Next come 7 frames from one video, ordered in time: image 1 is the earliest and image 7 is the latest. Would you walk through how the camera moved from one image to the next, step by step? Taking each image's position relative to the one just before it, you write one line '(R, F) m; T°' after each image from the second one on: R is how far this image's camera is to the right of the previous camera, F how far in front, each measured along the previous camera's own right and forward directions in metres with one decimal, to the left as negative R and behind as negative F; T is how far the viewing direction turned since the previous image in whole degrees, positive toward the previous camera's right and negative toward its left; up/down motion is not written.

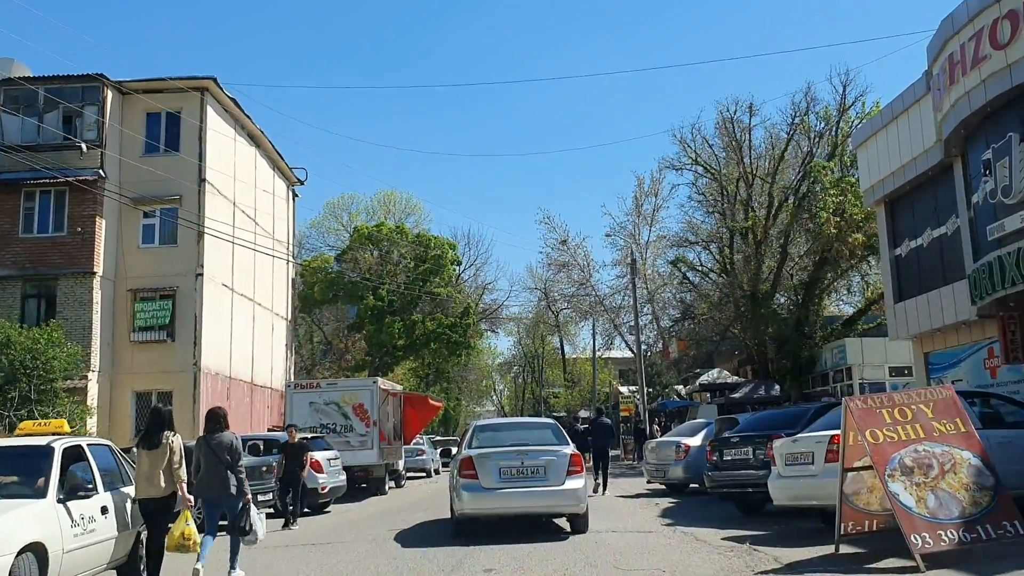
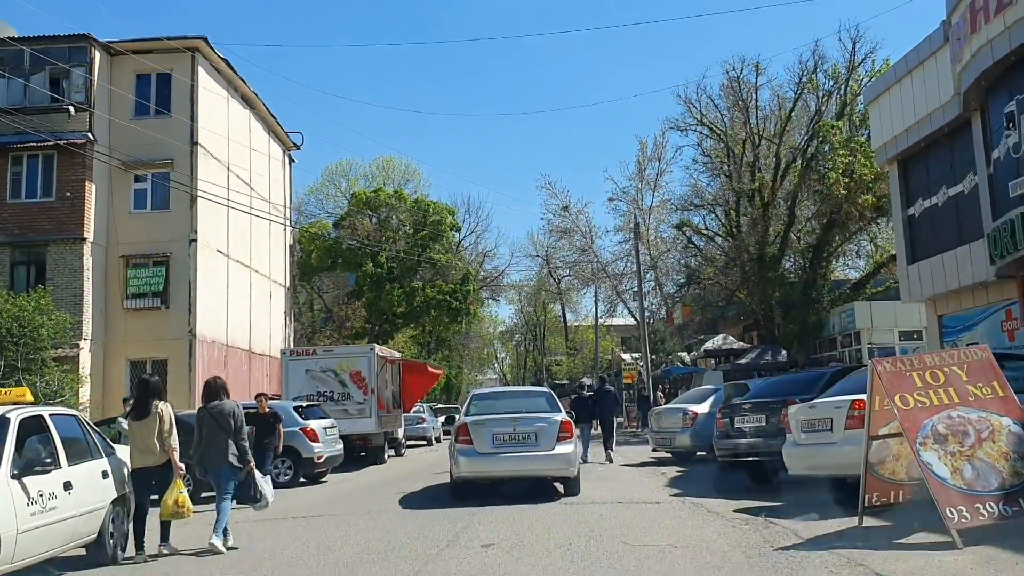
(0.0, +0.7) m; 0°
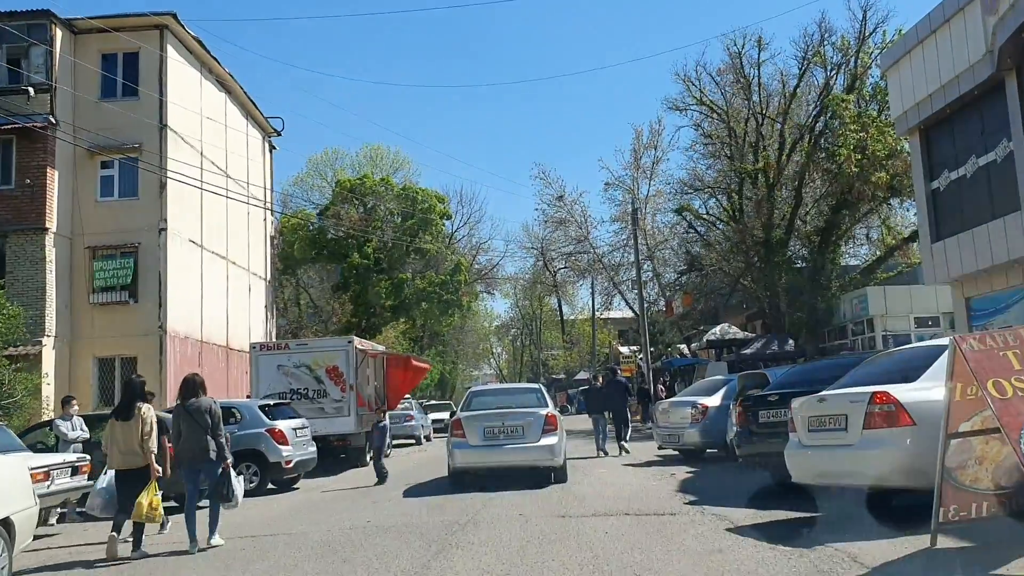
(+0.1, +1.7) m; 0°
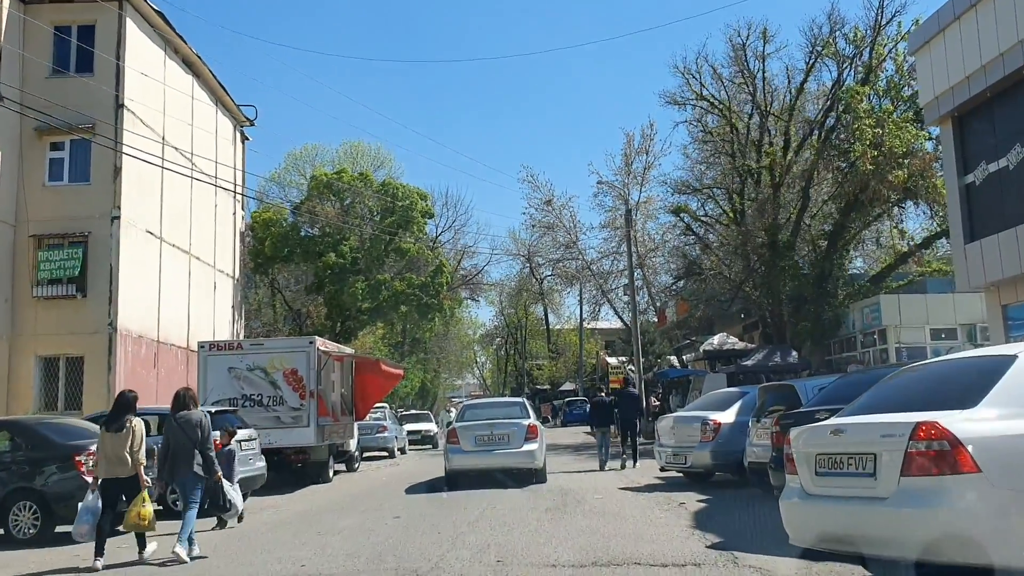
(0.0, +2.1) m; +1°
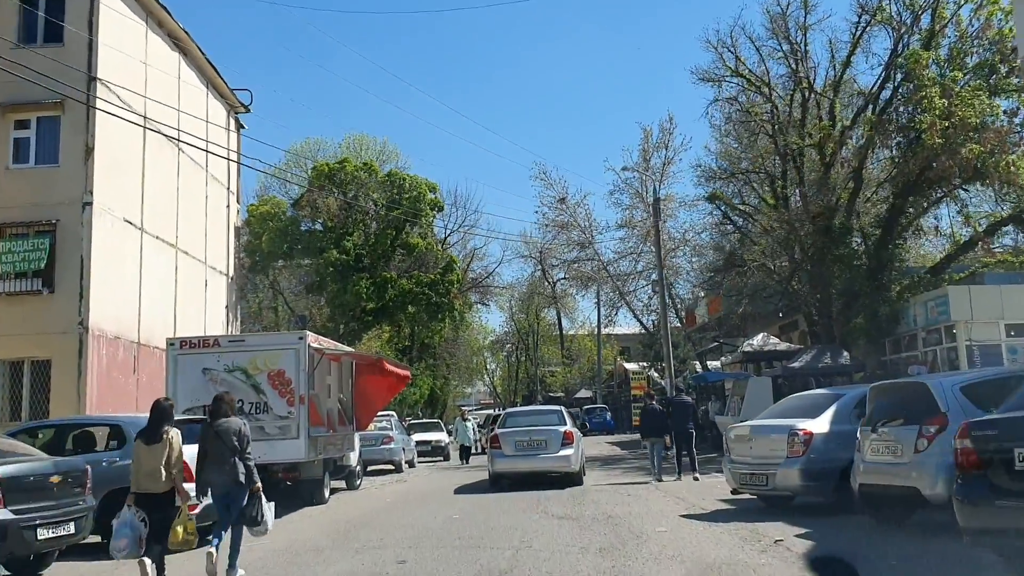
(-0.3, +2.7) m; 0°
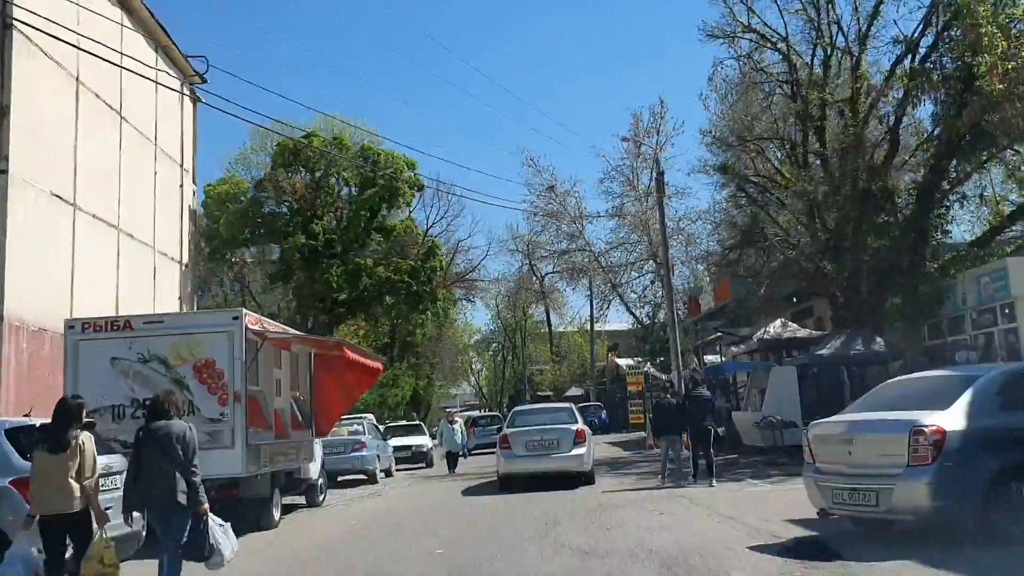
(-0.1, +3.1) m; +1°
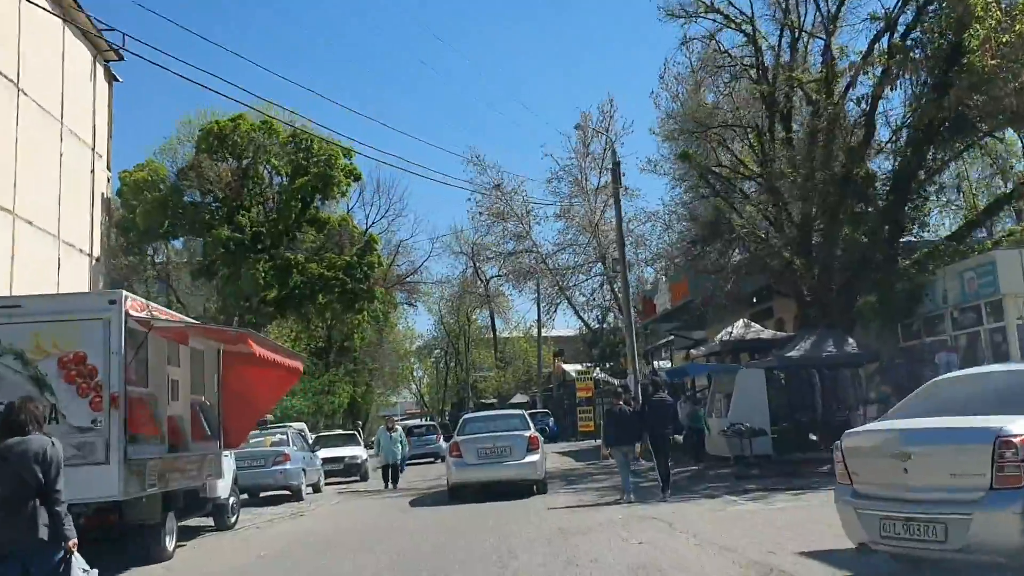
(0.0, +2.0) m; +3°
